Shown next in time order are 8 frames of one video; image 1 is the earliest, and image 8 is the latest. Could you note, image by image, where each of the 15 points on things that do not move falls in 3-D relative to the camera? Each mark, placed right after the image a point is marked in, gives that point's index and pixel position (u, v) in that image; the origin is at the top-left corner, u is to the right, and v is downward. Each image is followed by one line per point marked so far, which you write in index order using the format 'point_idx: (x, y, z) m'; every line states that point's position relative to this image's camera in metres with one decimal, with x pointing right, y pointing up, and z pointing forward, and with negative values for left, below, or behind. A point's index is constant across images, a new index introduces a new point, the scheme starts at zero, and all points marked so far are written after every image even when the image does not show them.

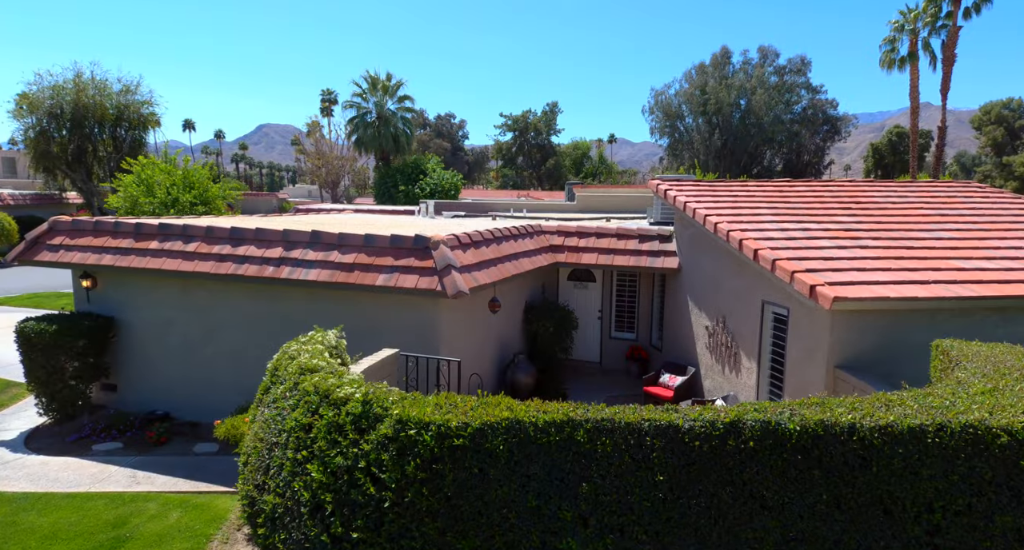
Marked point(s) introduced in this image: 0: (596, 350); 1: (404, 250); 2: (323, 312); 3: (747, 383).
0: (+1.8, -1.6, +14.0) m
1: (-1.5, +0.3, +9.1) m
2: (-2.8, -0.5, +9.8) m
3: (+3.4, -1.6, +9.5) m
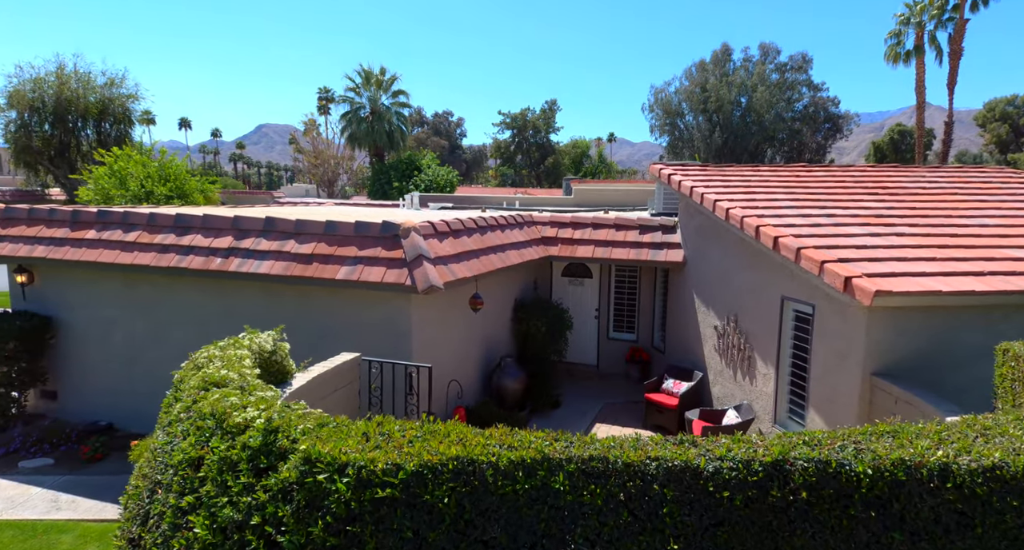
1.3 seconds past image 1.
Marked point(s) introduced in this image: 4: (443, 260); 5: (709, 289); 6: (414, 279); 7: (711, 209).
0: (+1.6, -1.5, +12.8) m
1: (-1.7, +0.4, +7.9) m
2: (-3.0, -0.4, +8.6) m
3: (+3.2, -1.5, +8.4) m
4: (-0.8, +0.2, +7.9) m
5: (+2.9, -0.2, +9.8) m
6: (-1.1, -0.1, +7.3) m
7: (+2.7, +0.9, +9.0) m
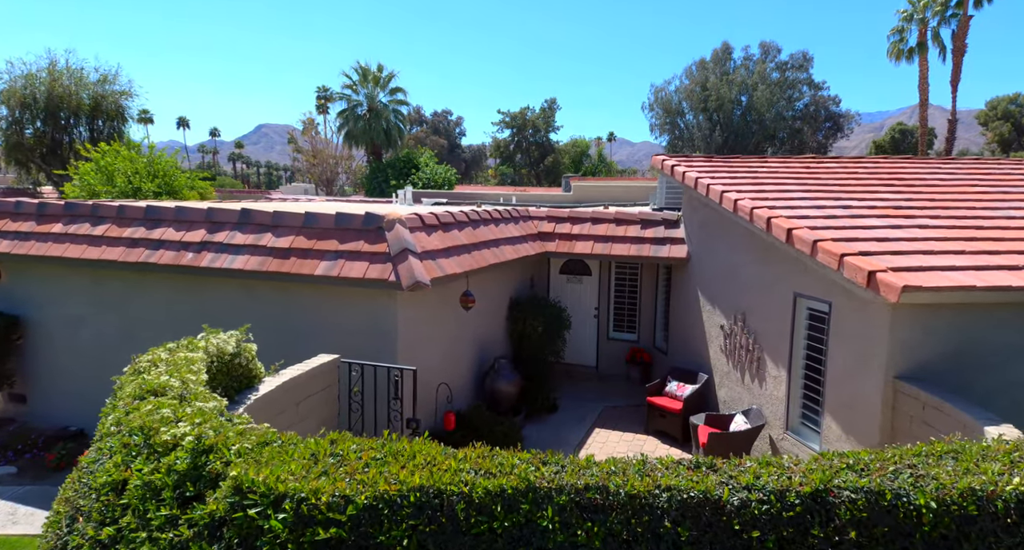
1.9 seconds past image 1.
0: (+1.5, -1.4, +12.3) m
1: (-1.8, +0.5, +7.3) m
2: (-3.1, -0.4, +8.0) m
3: (+3.1, -1.4, +7.8) m
4: (-0.9, +0.2, +7.4) m
5: (+2.9, -0.2, +9.3) m
6: (-1.2, 0.0, +6.7) m
7: (+2.6, +1.0, +8.4) m
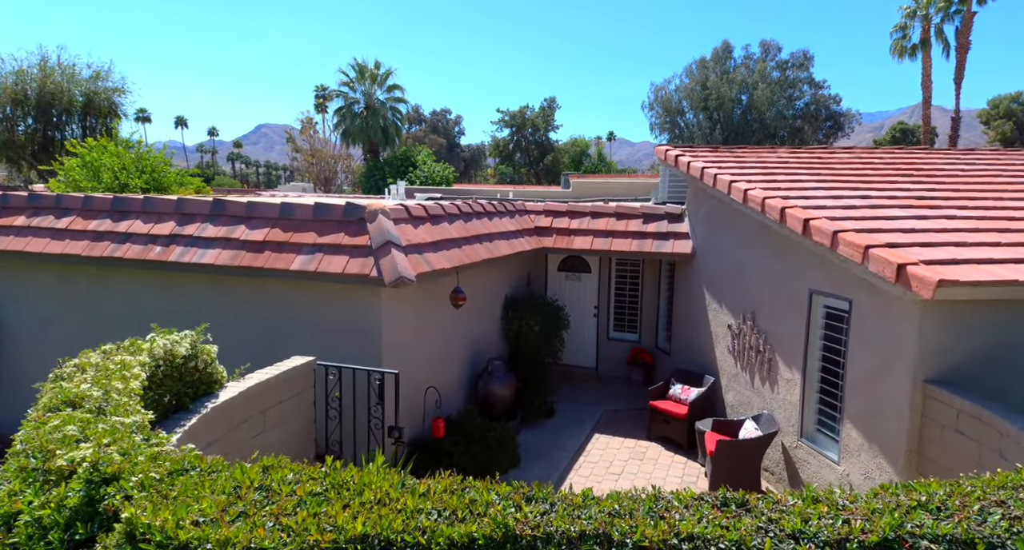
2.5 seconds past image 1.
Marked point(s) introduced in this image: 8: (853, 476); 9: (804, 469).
0: (+1.4, -1.4, +11.7) m
1: (-1.9, +0.5, +6.8) m
2: (-3.2, -0.3, +7.5) m
3: (+3.0, -1.4, +7.3) m
4: (-1.0, +0.3, +6.8) m
5: (+2.8, -0.1, +8.7) m
6: (-1.2, 0.0, +6.2) m
7: (+2.5, +1.0, +7.9) m
8: (+3.2, -1.9, +6.2) m
9: (+3.1, -2.0, +7.0) m
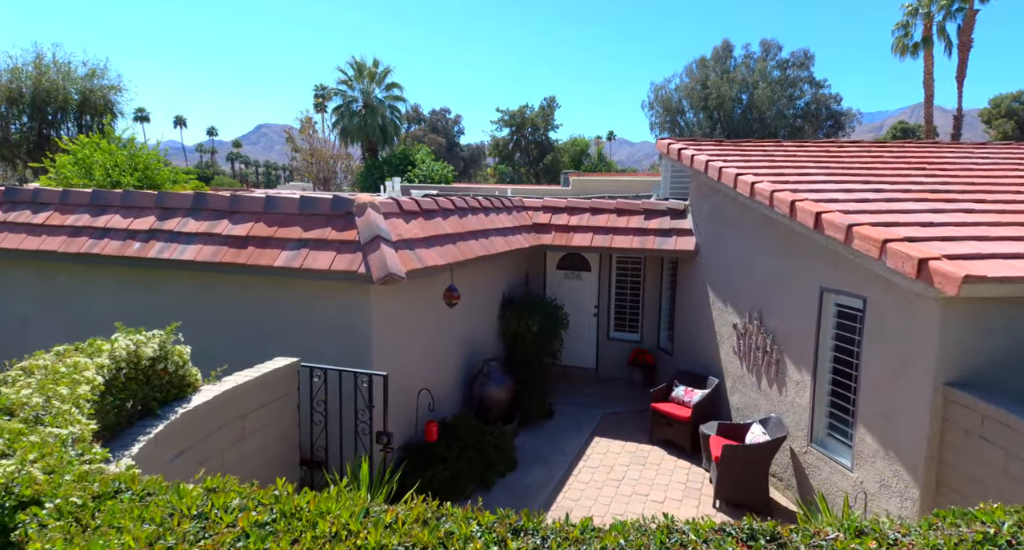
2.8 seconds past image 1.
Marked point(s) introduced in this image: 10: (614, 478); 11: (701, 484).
0: (+1.4, -1.4, +11.4) m
1: (-1.9, +0.6, +6.5) m
2: (-3.2, -0.3, +7.2) m
3: (+3.0, -1.3, +6.9) m
4: (-1.0, +0.3, +6.5) m
5: (+2.7, -0.1, +8.4) m
6: (-1.3, +0.1, +5.9) m
7: (+2.5, +1.0, +7.5) m
8: (+3.2, -1.9, +5.9) m
9: (+3.0, -2.0, +6.6) m
10: (+1.2, -2.4, +7.6) m
11: (+2.1, -2.4, +7.5) m
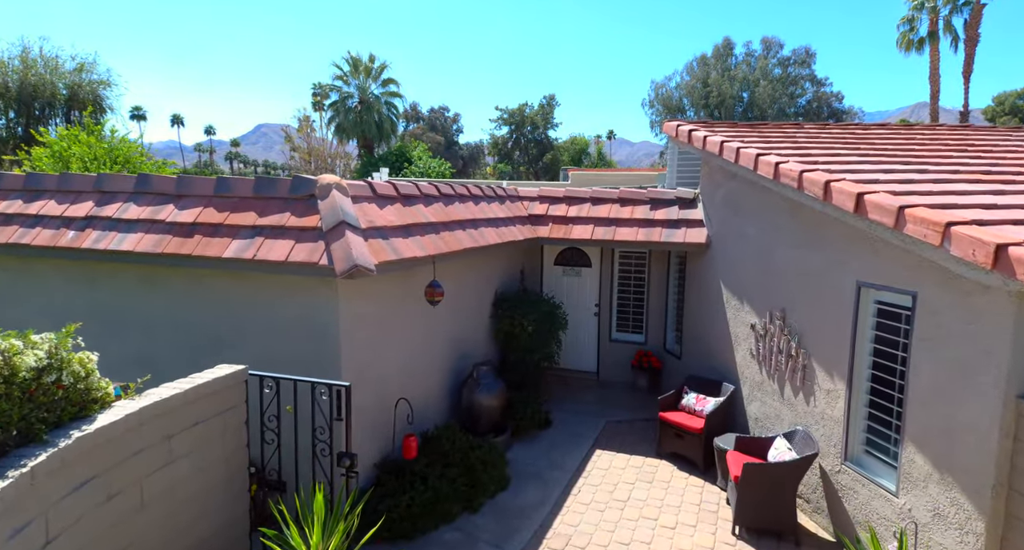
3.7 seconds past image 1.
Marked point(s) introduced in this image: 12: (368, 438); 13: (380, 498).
0: (+1.3, -1.3, +10.5) m
1: (-2.0, +0.6, +5.6) m
2: (-3.3, -0.3, +6.3) m
3: (+2.9, -1.3, +6.1) m
4: (-1.1, +0.4, +5.6) m
5: (+2.6, 0.0, +7.5) m
6: (-1.4, +0.1, +5.0) m
7: (+2.4, +1.1, +6.7) m
8: (+3.1, -1.8, +5.0) m
9: (+3.0, -2.0, +5.8) m
10: (+1.1, -2.3, +6.8) m
11: (+2.1, -2.3, +6.6) m
12: (-1.4, -1.5, +6.2) m
13: (-1.2, -2.0, +5.9) m
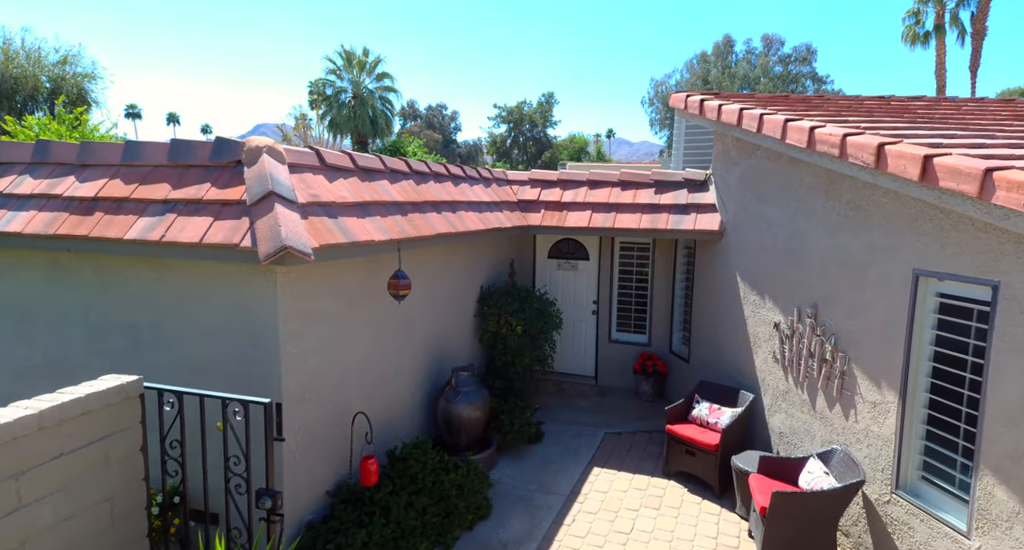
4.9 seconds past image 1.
0: (+1.1, -1.2, +9.5) m
1: (-2.2, +0.7, +4.5) m
2: (-3.5, -0.2, +5.2) m
3: (+2.7, -1.2, +5.0) m
4: (-1.3, +0.5, +4.6) m
5: (+2.5, +0.1, +6.5) m
6: (-1.5, +0.2, +3.9) m
7: (+2.2, +1.2, +5.6) m
8: (+2.9, -1.7, +3.9) m
9: (+2.8, -1.9, +4.7) m
10: (+0.9, -2.2, +5.7) m
11: (+1.9, -2.2, +5.6) m
12: (-1.5, -1.5, +5.2) m
13: (-1.3, -1.9, +4.9) m
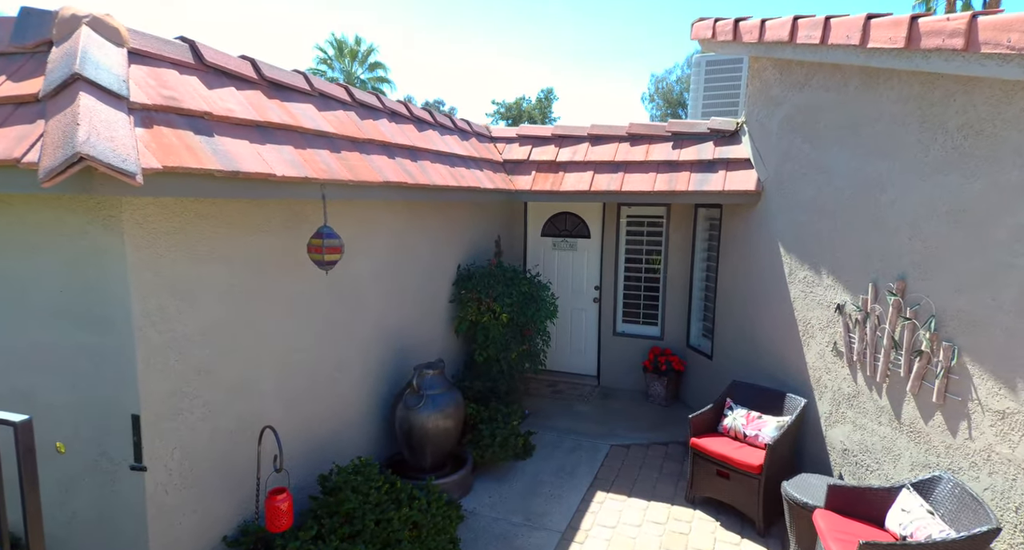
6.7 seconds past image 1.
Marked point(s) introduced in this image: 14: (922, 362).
0: (+0.9, -1.0, +7.9) m
1: (-2.3, +1.0, +3.0) m
2: (-3.6, +0.1, +3.7) m
3: (+2.6, -0.9, +3.5) m
4: (-1.4, +0.7, +3.0) m
5: (+2.3, +0.3, +4.9) m
6: (-1.7, +0.5, +2.4) m
7: (+2.1, +1.4, +4.1) m
8: (+2.8, -1.5, +2.4) m
9: (+2.6, -1.6, +3.2) m
10: (+0.8, -2.0, +4.2) m
11: (+1.7, -2.0, +4.0) m
12: (-1.7, -1.2, +3.6) m
13: (-1.5, -1.7, +3.4) m
14: (+2.5, -0.5, +3.9) m
